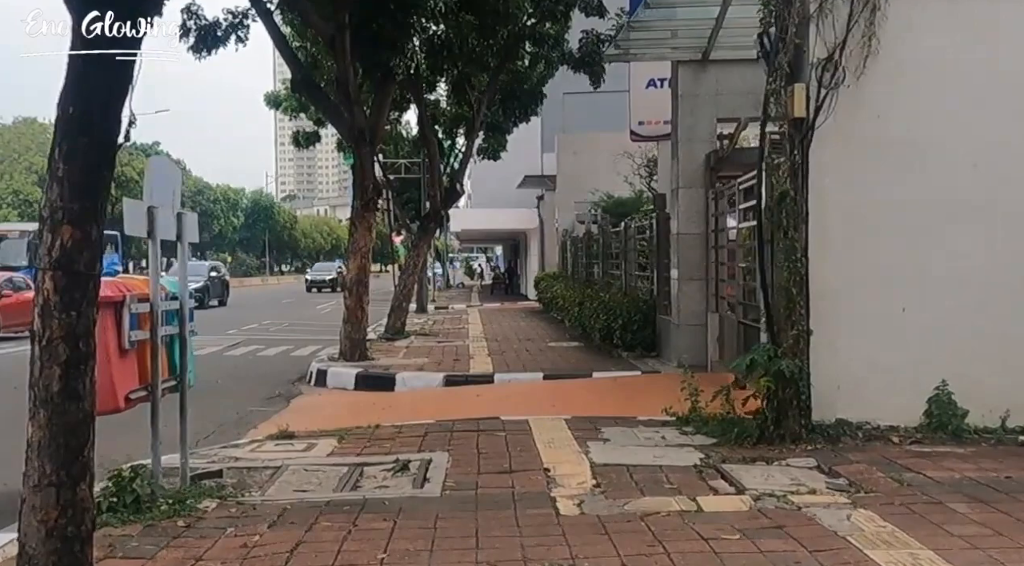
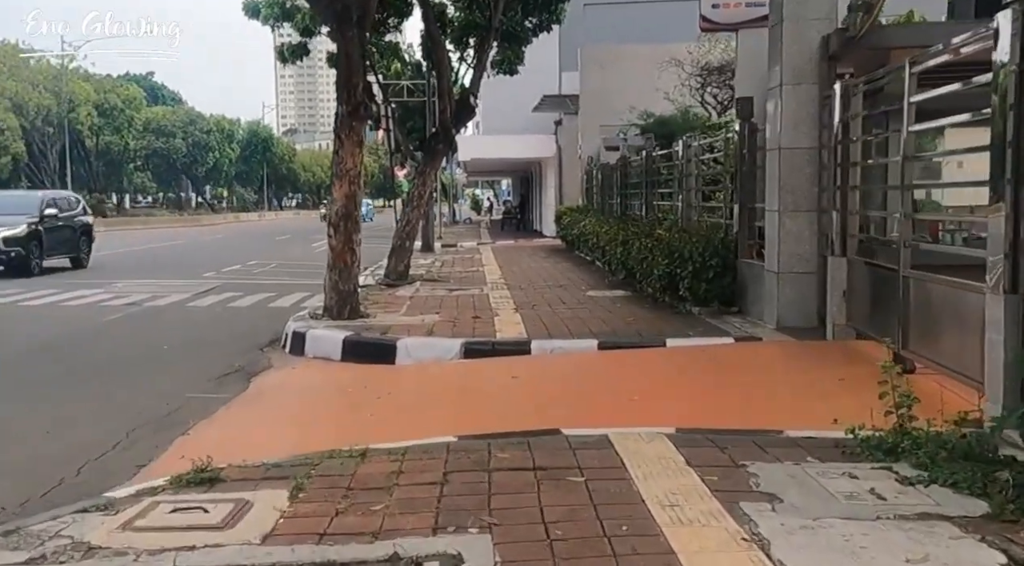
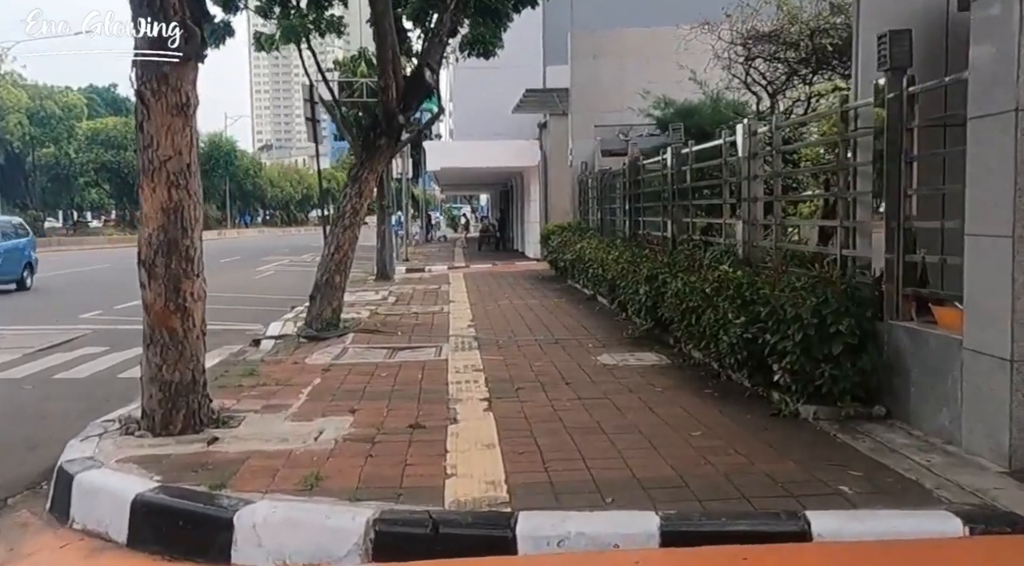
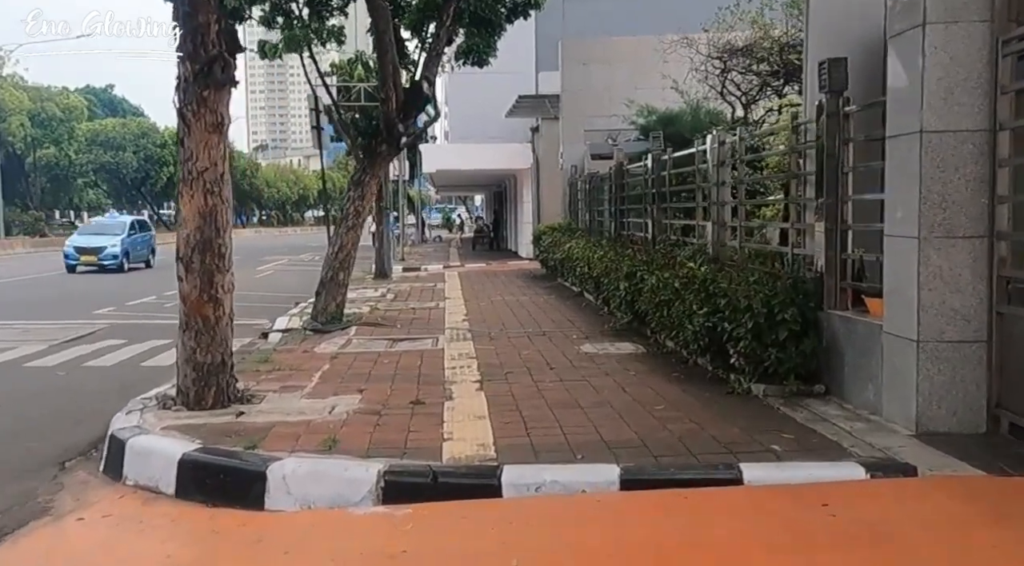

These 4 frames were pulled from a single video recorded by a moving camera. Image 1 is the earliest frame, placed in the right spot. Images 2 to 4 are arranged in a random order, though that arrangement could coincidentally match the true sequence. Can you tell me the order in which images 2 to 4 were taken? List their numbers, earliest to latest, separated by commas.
2, 4, 3
